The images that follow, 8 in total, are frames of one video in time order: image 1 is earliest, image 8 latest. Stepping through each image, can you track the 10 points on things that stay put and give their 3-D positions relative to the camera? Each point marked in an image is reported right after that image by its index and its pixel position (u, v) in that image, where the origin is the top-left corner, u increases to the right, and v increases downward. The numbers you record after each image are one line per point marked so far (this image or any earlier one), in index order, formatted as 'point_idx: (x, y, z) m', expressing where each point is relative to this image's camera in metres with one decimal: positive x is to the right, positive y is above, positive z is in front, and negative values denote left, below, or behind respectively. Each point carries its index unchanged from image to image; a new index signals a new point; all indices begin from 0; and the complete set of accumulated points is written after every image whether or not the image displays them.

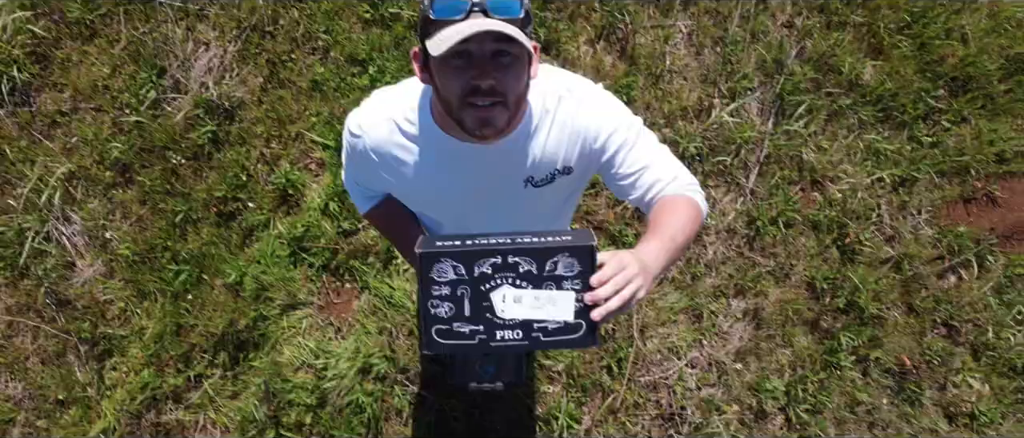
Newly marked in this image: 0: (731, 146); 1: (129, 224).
0: (+0.8, +0.3, +2.9) m
1: (-1.4, 0.0, +2.8) m
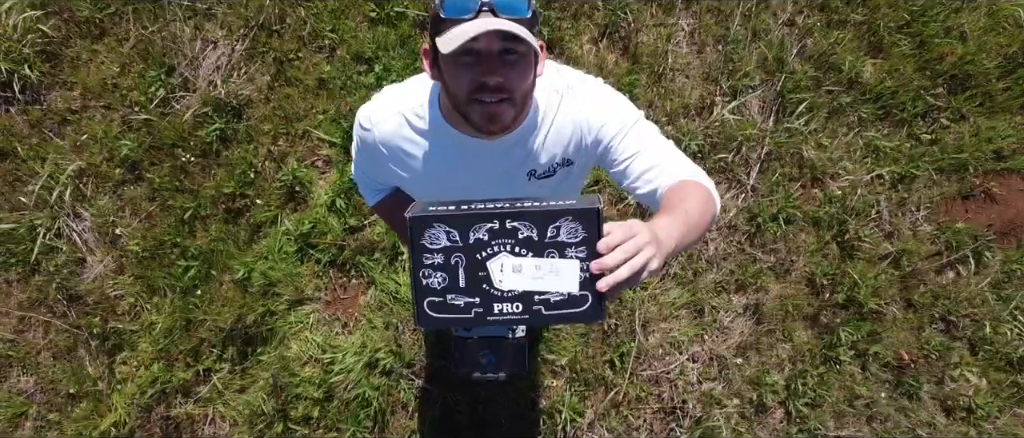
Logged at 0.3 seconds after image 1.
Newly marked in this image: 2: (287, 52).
0: (+0.8, +0.3, +3.0) m
1: (-1.3, 0.0, +2.9) m
2: (-0.8, +0.6, +3.0) m
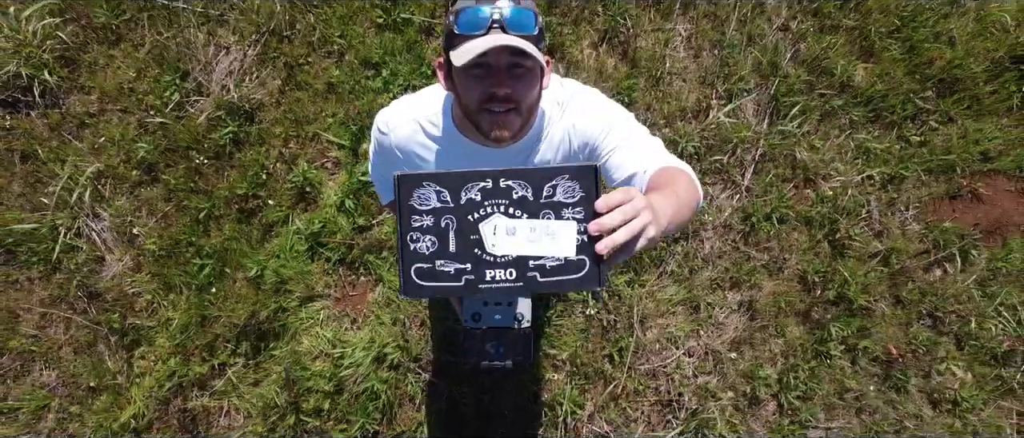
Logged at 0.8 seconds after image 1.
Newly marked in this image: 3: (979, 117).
0: (+0.8, +0.3, +3.1) m
1: (-1.3, 0.0, +3.0) m
2: (-0.8, +0.6, +3.1) m
3: (+1.8, +0.4, +3.1) m
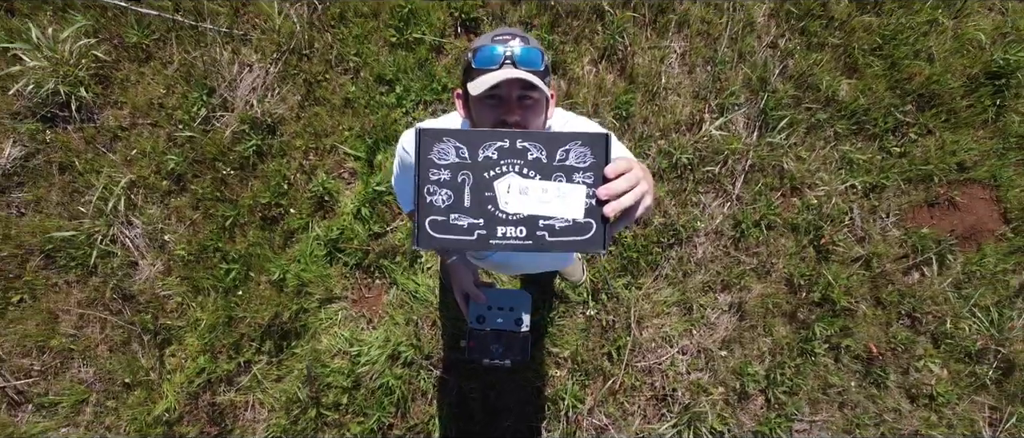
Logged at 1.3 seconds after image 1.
0: (+0.9, +0.3, +3.3) m
1: (-1.3, 0.0, +3.2) m
2: (-0.8, +0.6, +3.3) m
3: (+1.9, +0.4, +3.3) m
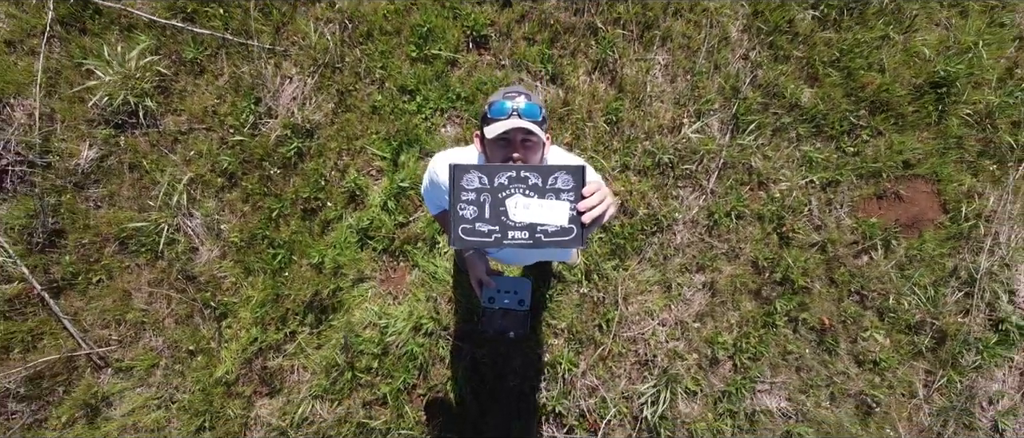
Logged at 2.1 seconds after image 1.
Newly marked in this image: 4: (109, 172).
0: (+0.9, +0.3, +3.8) m
1: (-1.3, 0.0, +3.7) m
2: (-0.8, +0.6, +3.8) m
3: (+1.9, +0.4, +3.9) m
4: (-1.9, +0.2, +3.7) m
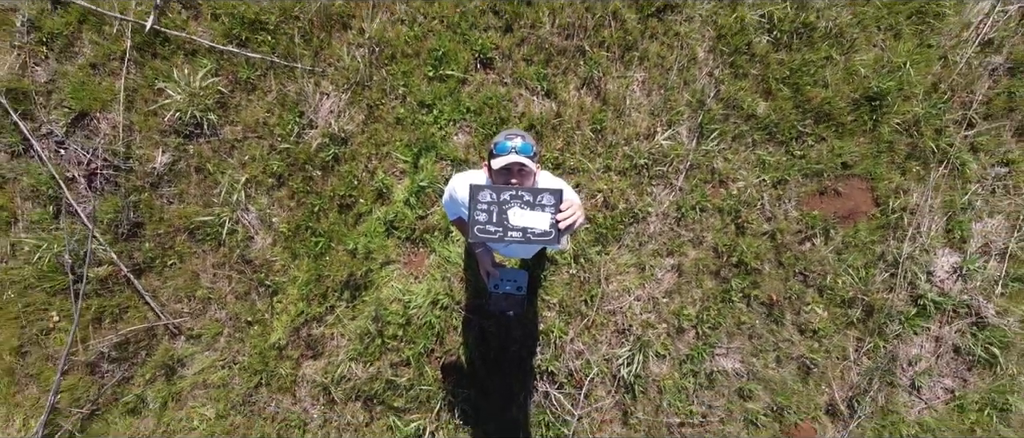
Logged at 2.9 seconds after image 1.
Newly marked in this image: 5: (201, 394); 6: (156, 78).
0: (+0.9, +0.3, +4.5) m
1: (-1.3, 0.0, +4.5) m
2: (-0.8, +0.7, +4.5) m
3: (+1.9, +0.5, +4.6) m
4: (-1.9, +0.3, +4.5) m
5: (-1.7, -1.0, +4.4) m
6: (-2.0, +0.8, +4.5) m
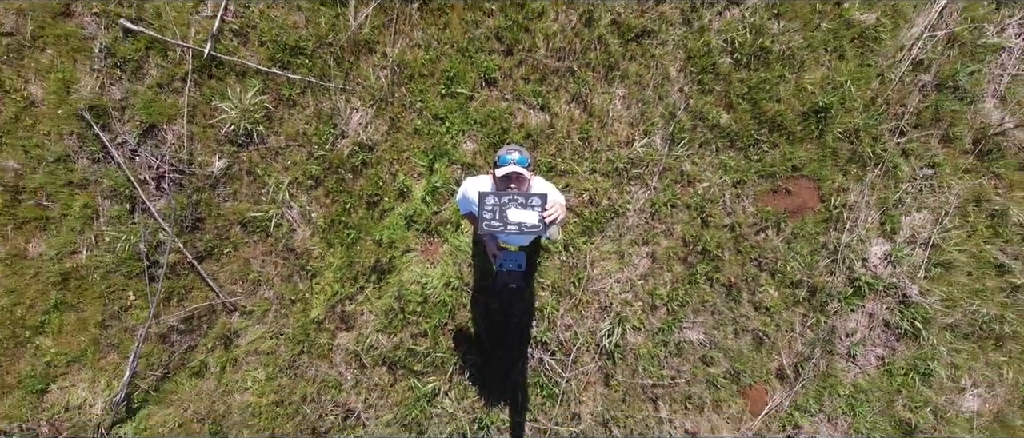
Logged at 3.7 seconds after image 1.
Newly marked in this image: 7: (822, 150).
0: (+0.9, +0.4, +5.4) m
1: (-1.3, +0.1, +5.4) m
2: (-0.8, +0.7, +5.4) m
3: (+1.9, +0.5, +5.4) m
4: (-1.9, +0.3, +5.4) m
5: (-1.7, -0.9, +5.3) m
6: (-2.0, +0.8, +5.4) m
7: (+2.1, +0.5, +5.4) m
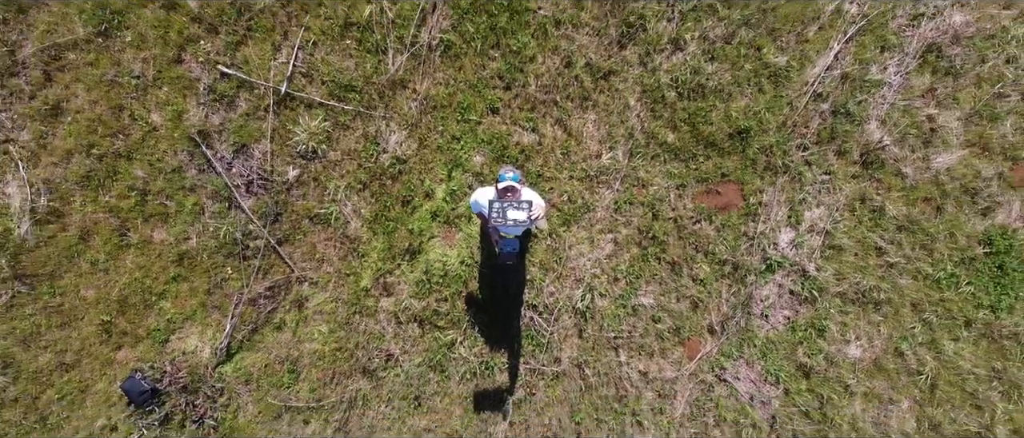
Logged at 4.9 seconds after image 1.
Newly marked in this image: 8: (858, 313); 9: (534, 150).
0: (+0.9, +0.4, +7.1) m
1: (-1.3, +0.1, +7.2) m
2: (-0.8, +0.8, +7.2) m
3: (+1.9, +0.6, +7.1) m
4: (-1.9, +0.3, +7.2) m
5: (-1.7, -0.9, +7.2) m
6: (-2.0, +0.9, +7.2) m
7: (+2.1, +0.5, +7.1) m
8: (+3.0, -0.8, +7.0) m
9: (+0.2, +0.6, +7.2) m
